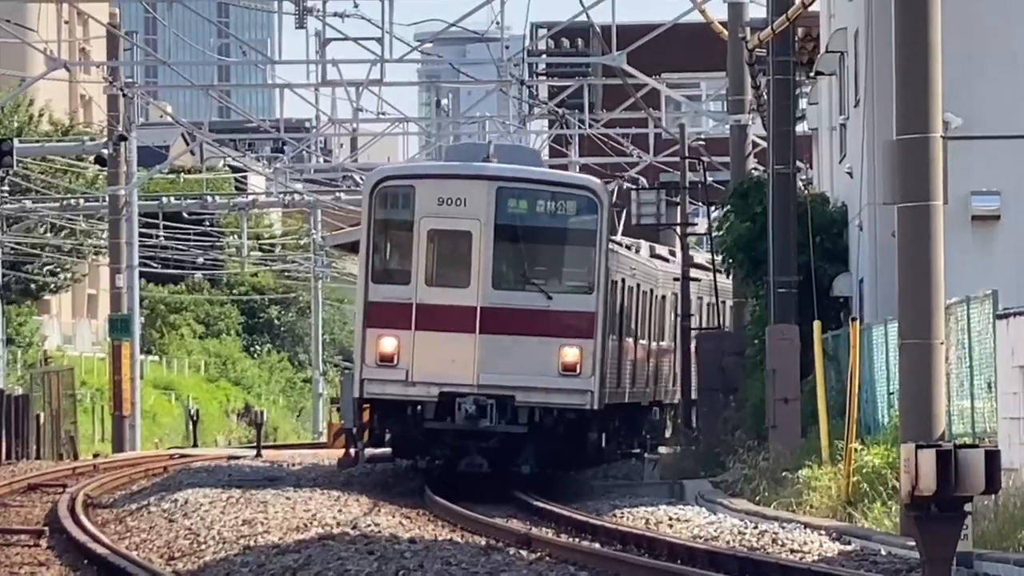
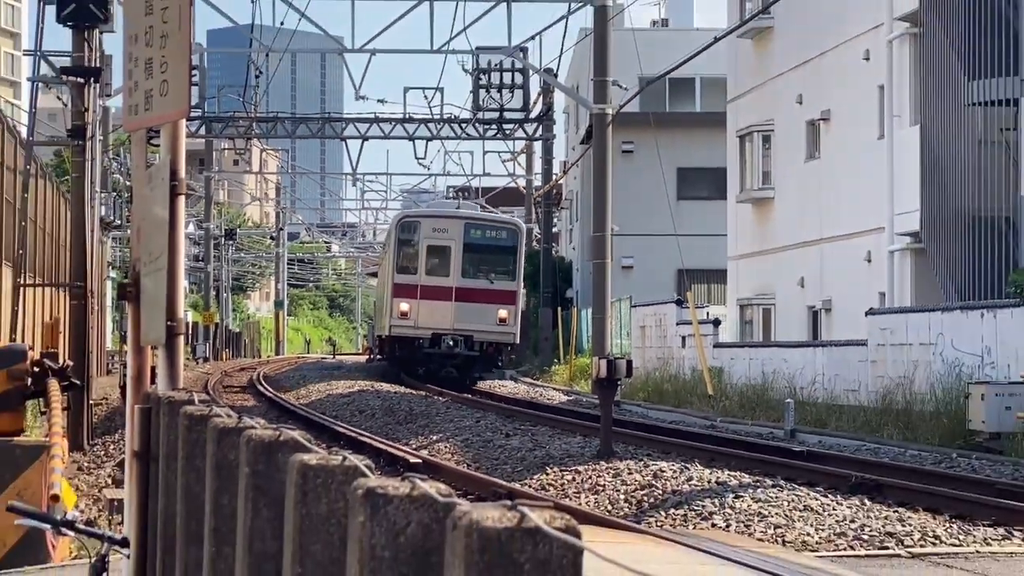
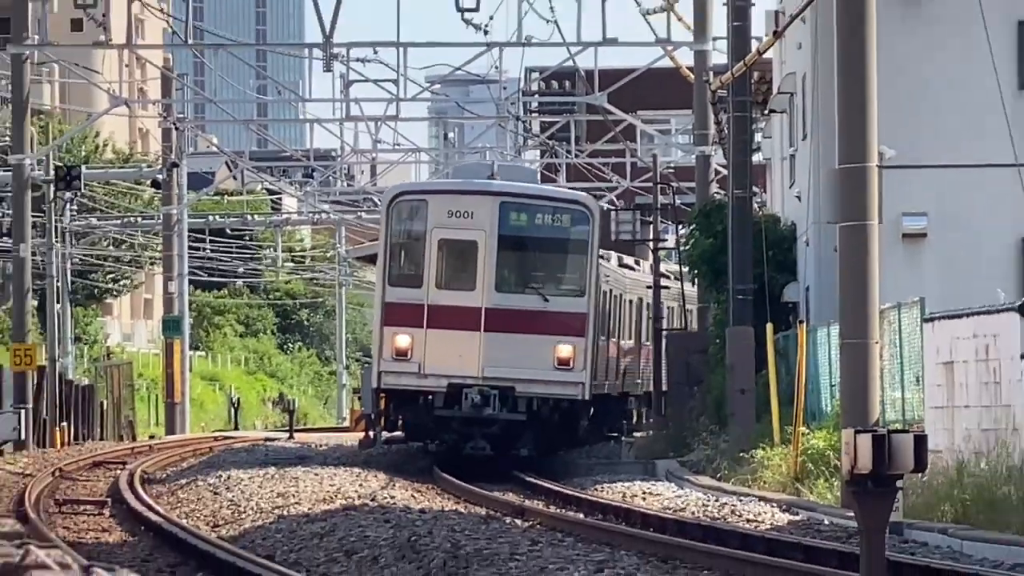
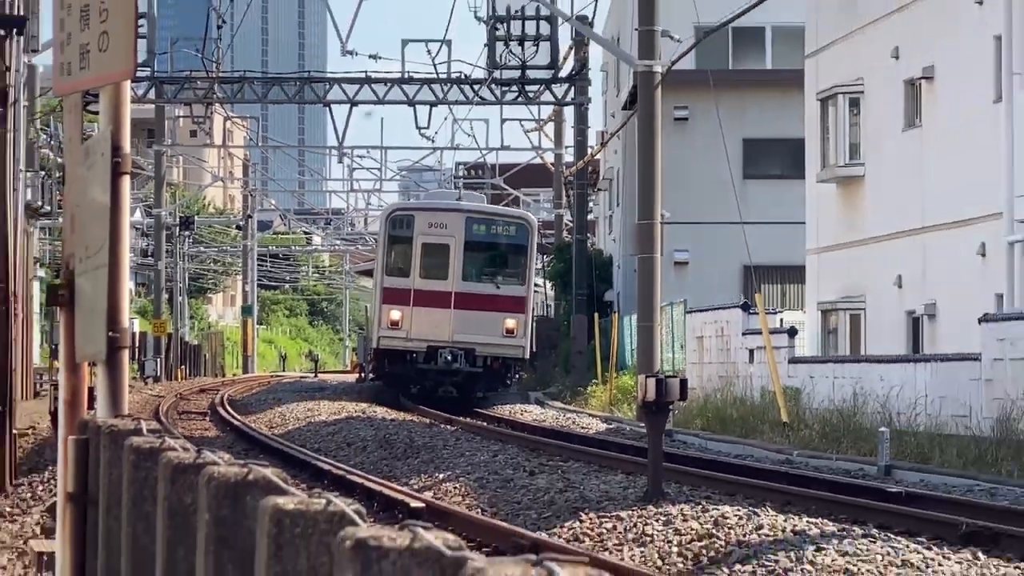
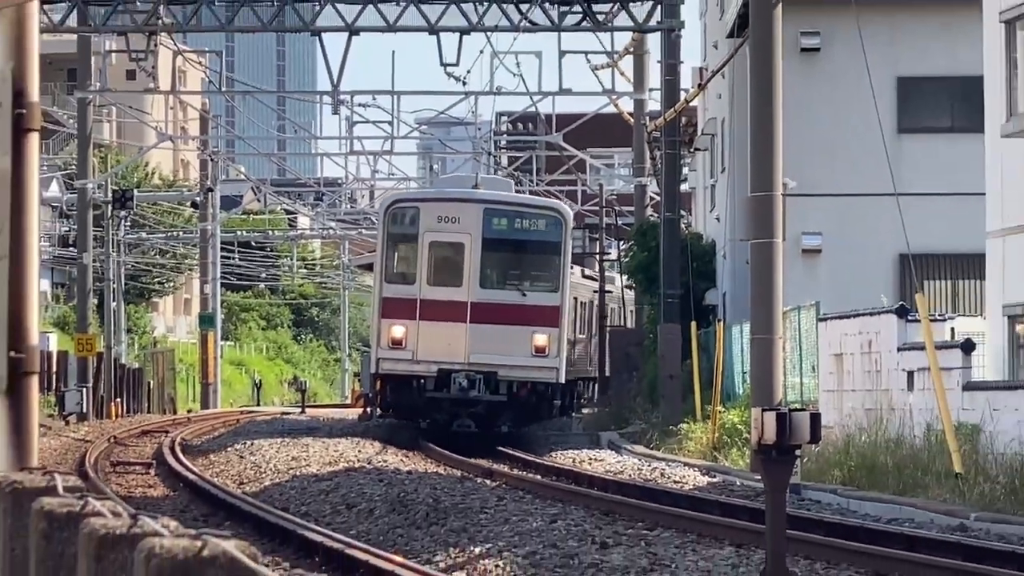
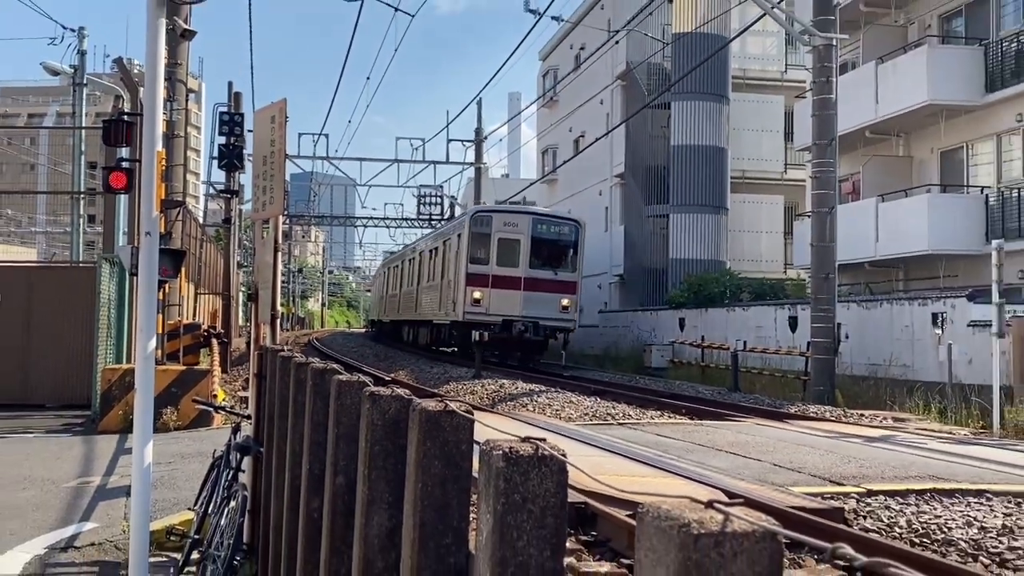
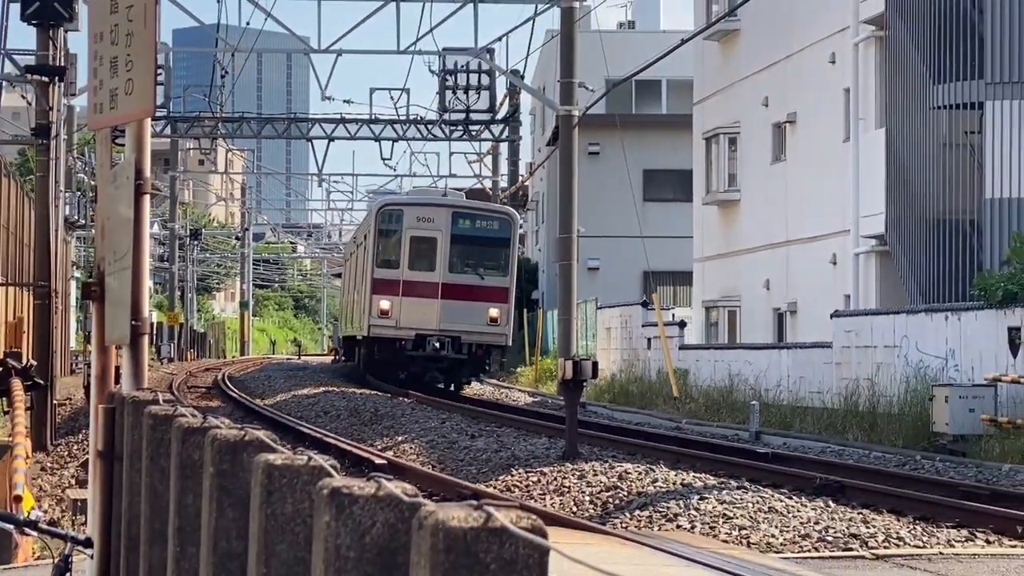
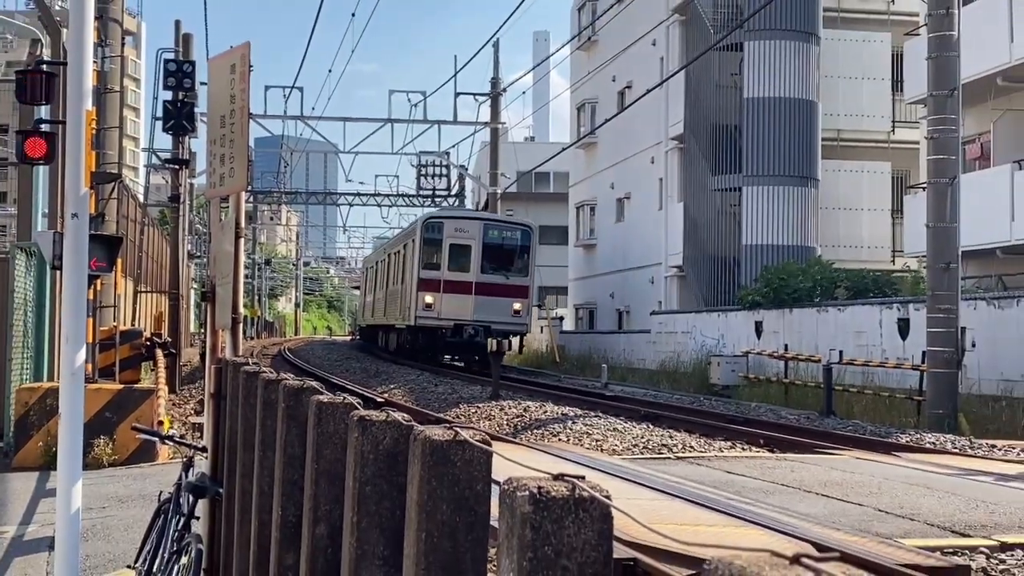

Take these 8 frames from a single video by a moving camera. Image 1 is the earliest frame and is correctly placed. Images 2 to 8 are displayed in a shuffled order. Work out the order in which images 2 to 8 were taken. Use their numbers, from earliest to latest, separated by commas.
3, 5, 4, 2, 7, 8, 6
